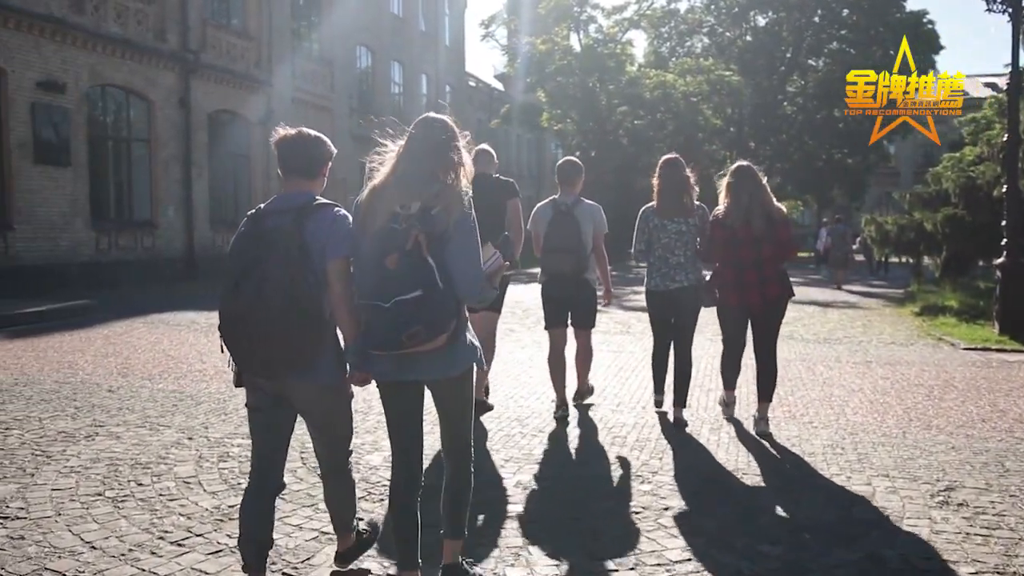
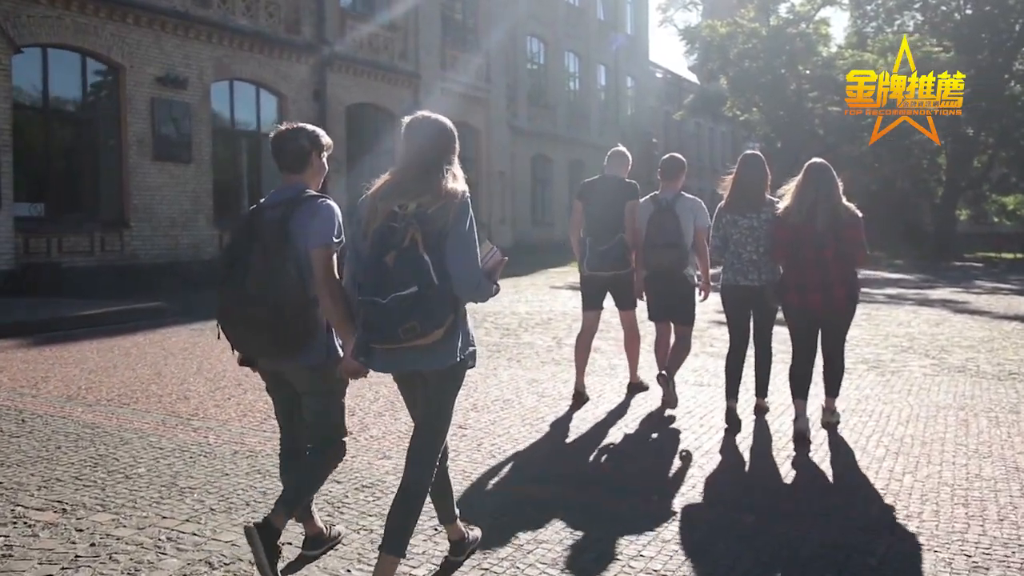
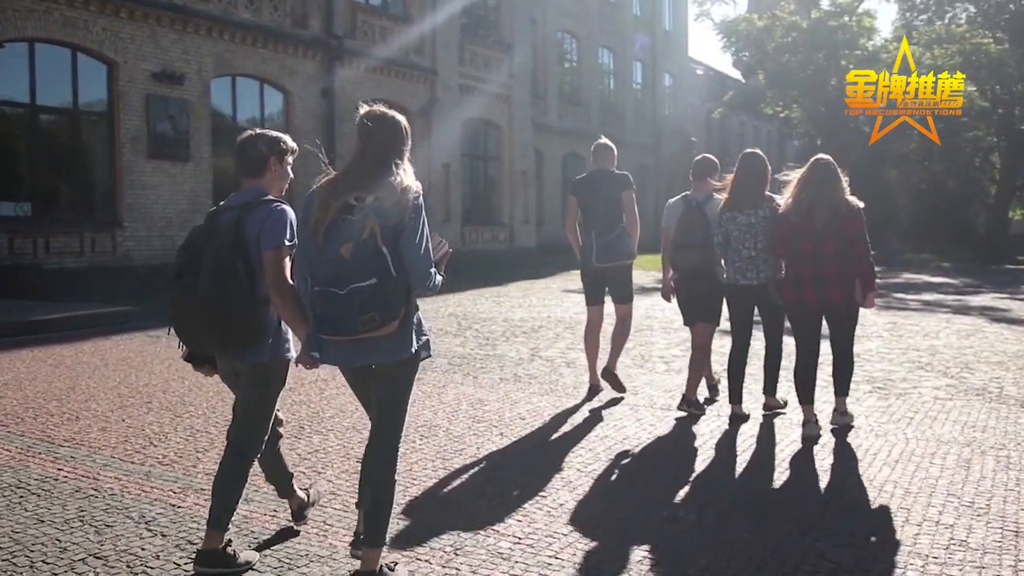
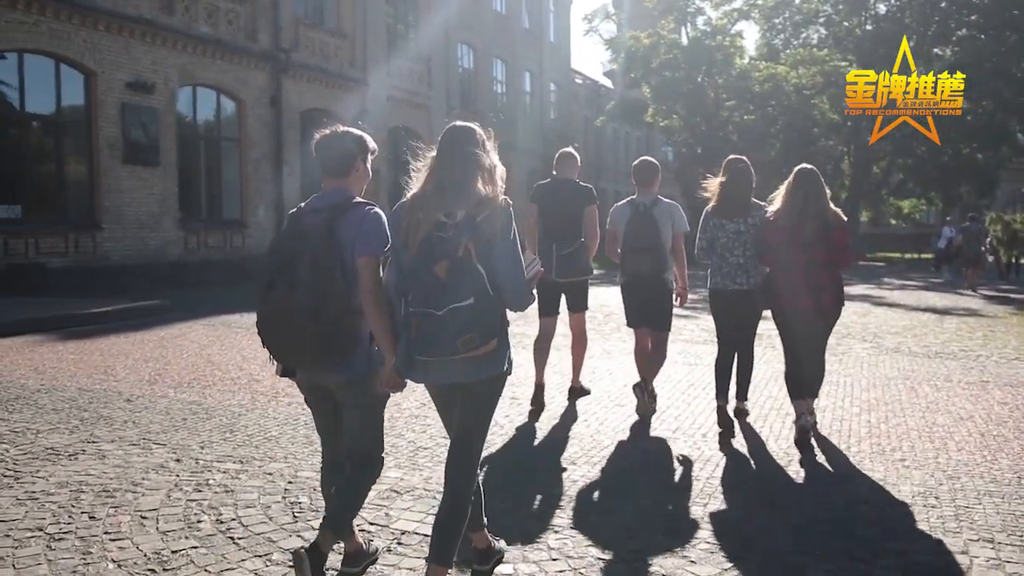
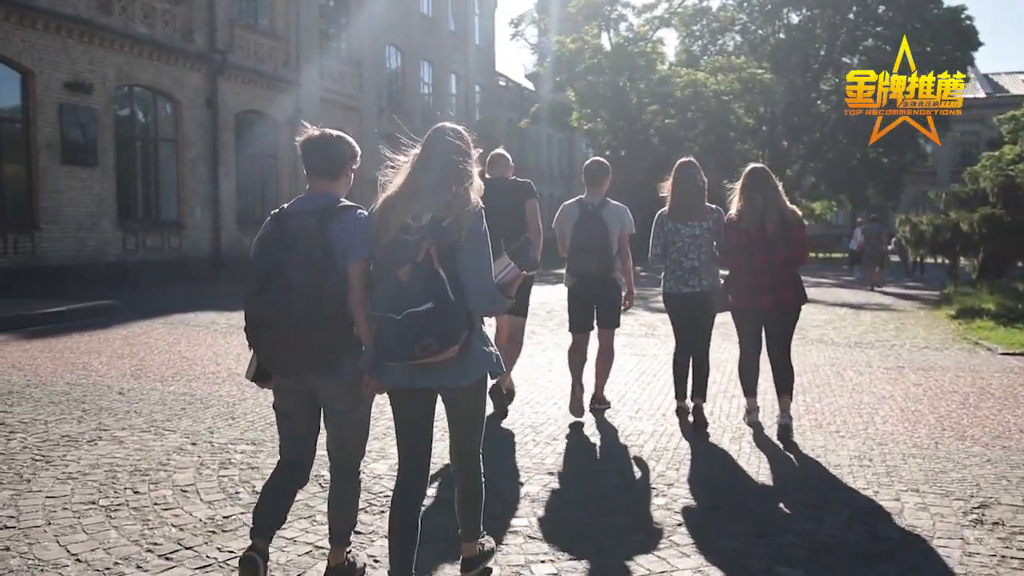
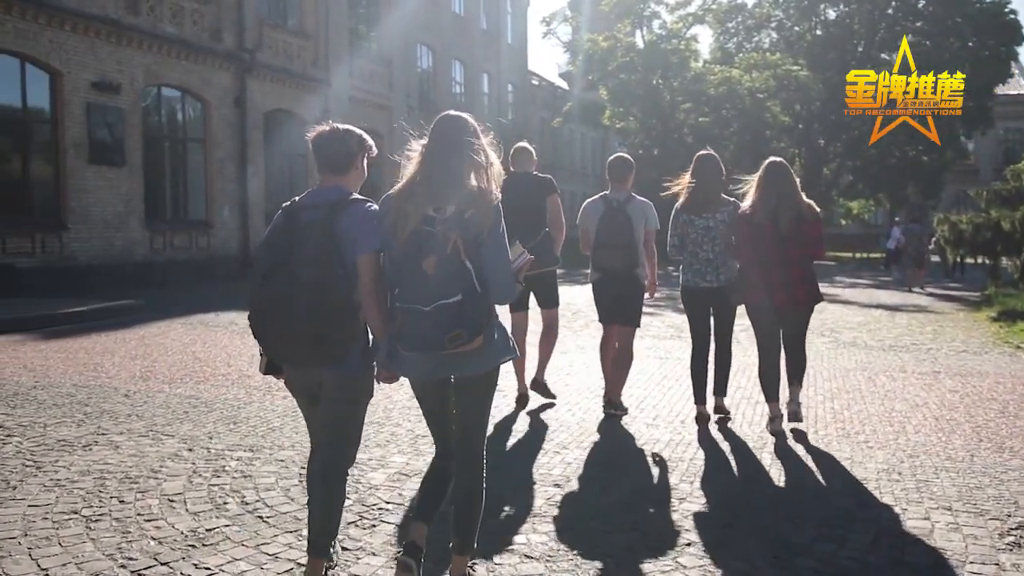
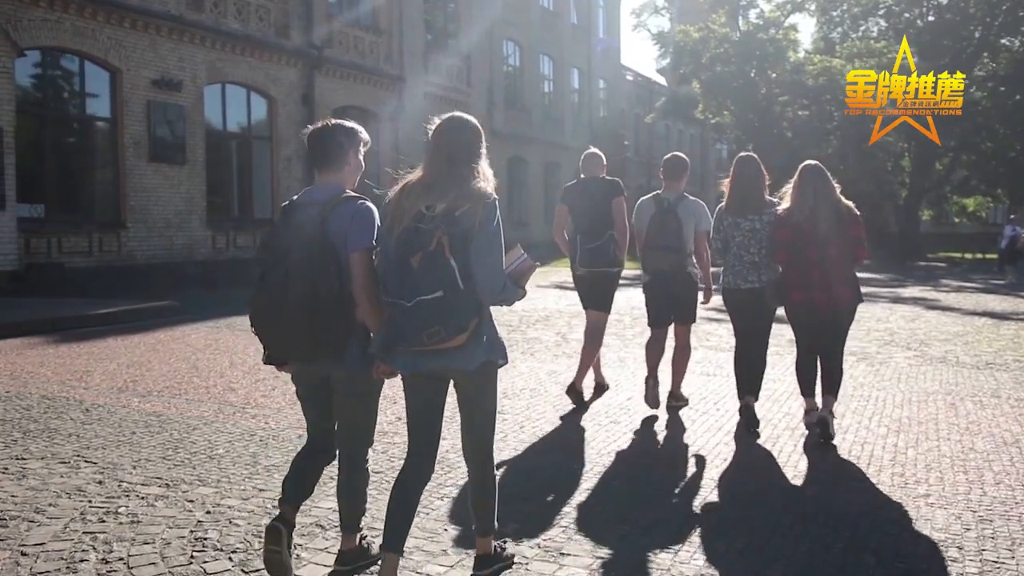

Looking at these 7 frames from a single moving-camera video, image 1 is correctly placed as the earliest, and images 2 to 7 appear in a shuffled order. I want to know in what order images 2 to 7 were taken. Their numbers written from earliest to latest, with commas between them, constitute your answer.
5, 6, 4, 7, 2, 3
